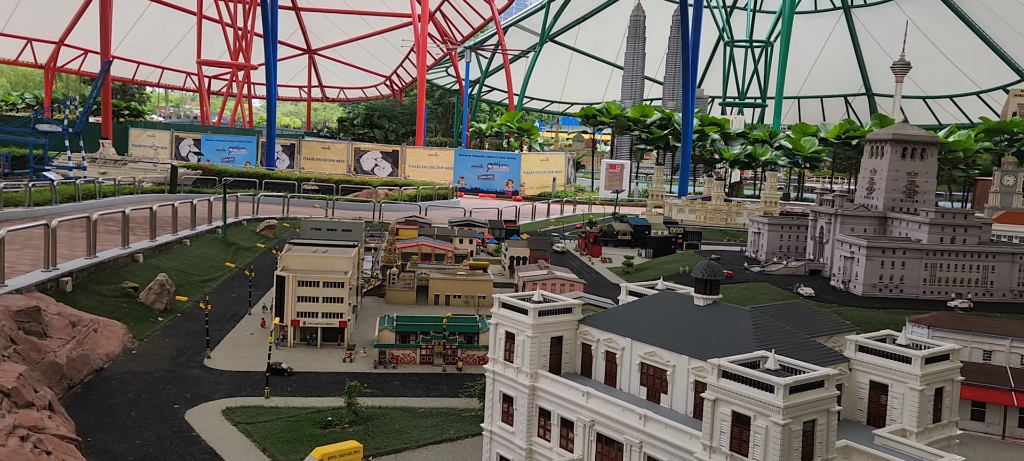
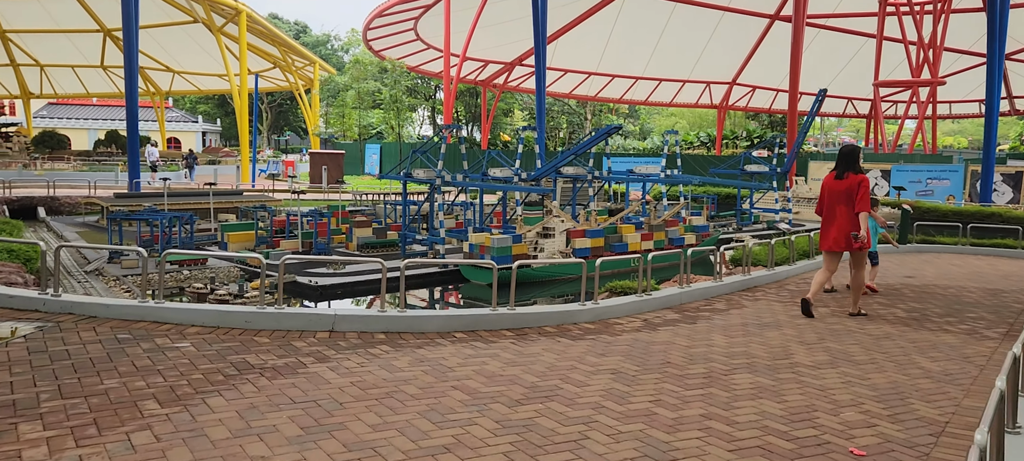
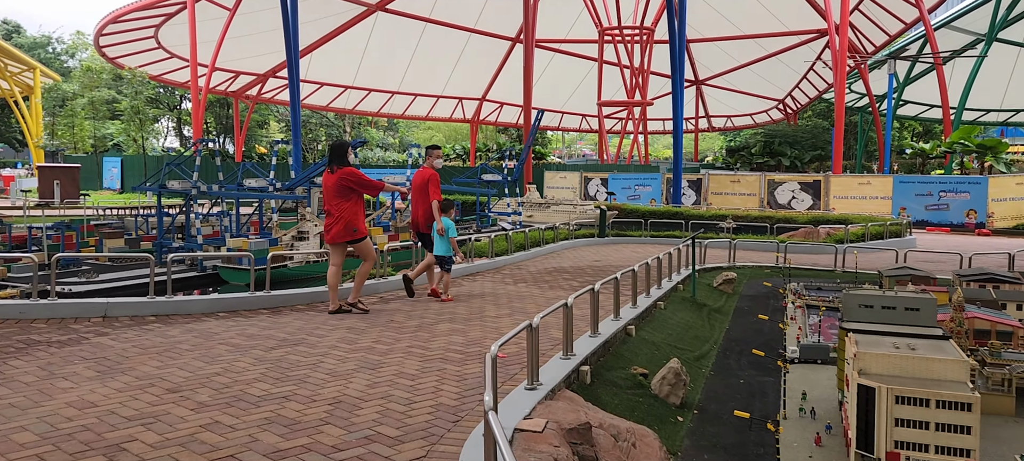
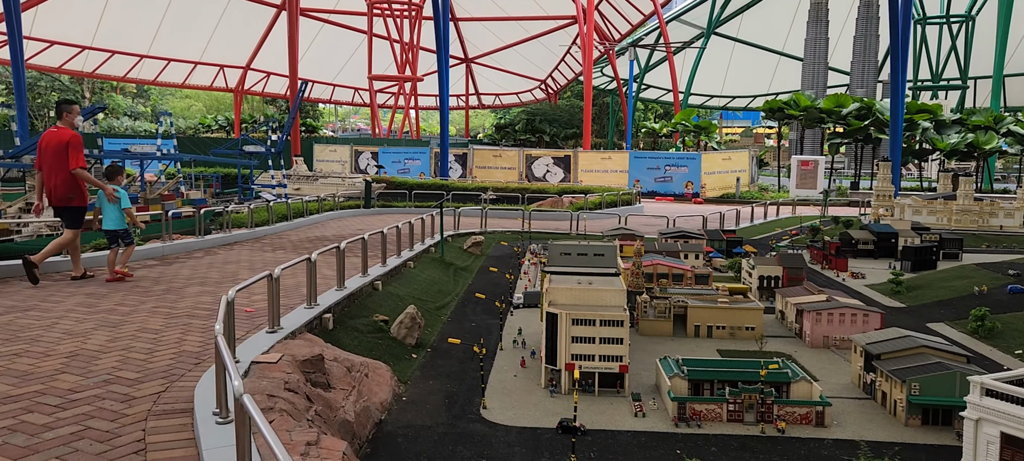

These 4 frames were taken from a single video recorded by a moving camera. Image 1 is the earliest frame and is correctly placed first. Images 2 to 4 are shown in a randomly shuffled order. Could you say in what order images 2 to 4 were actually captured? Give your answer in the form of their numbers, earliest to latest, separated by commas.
4, 3, 2
